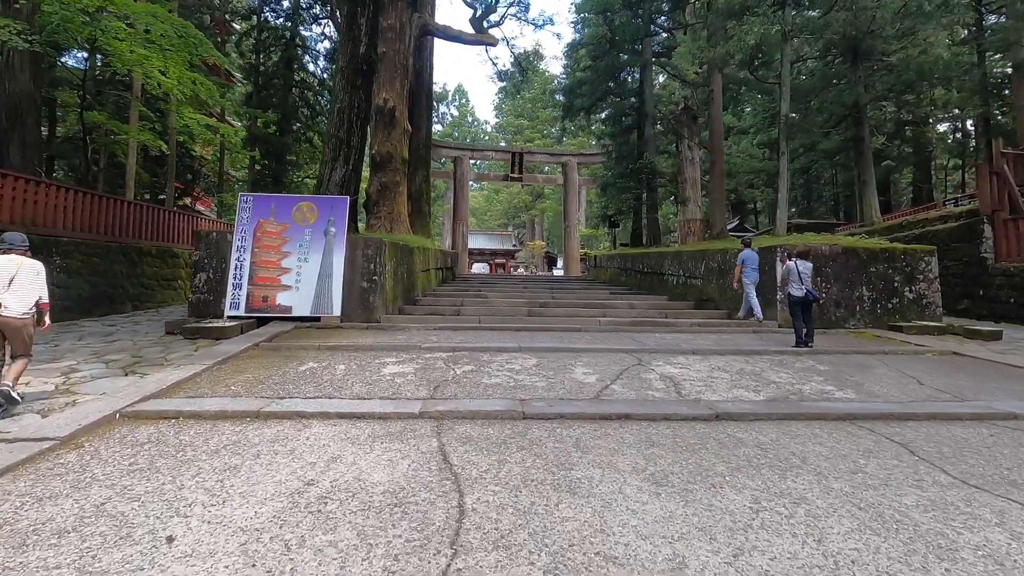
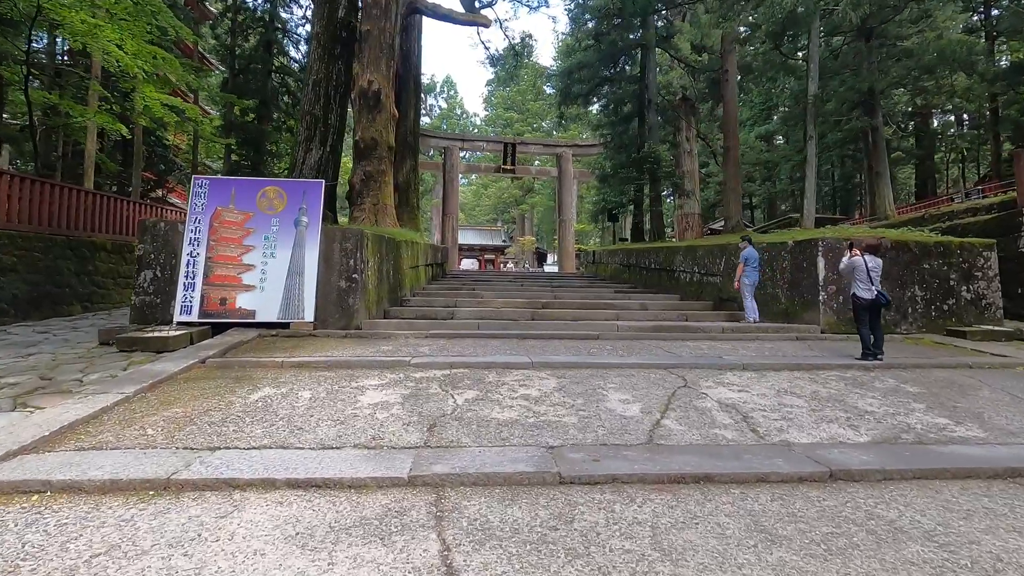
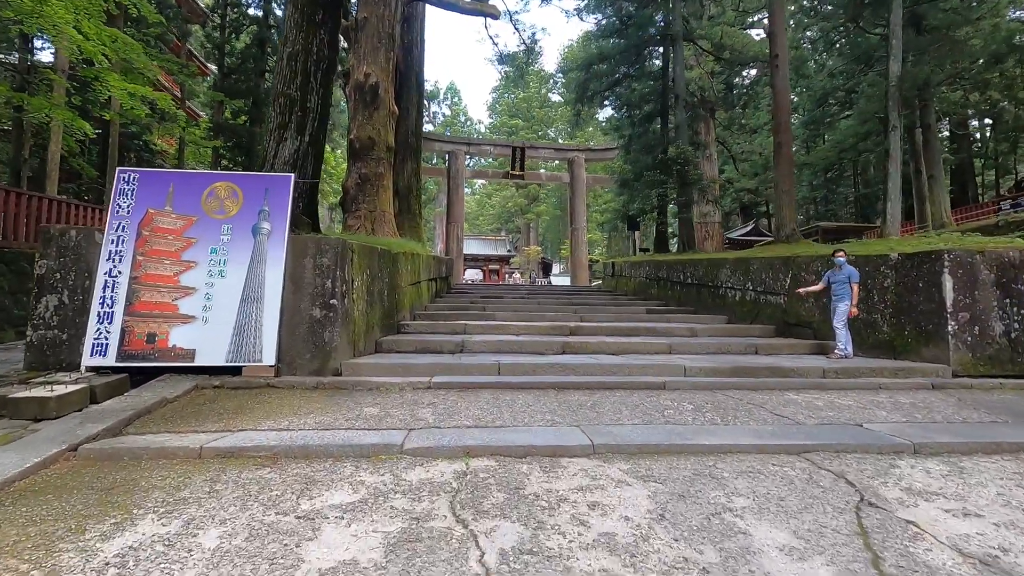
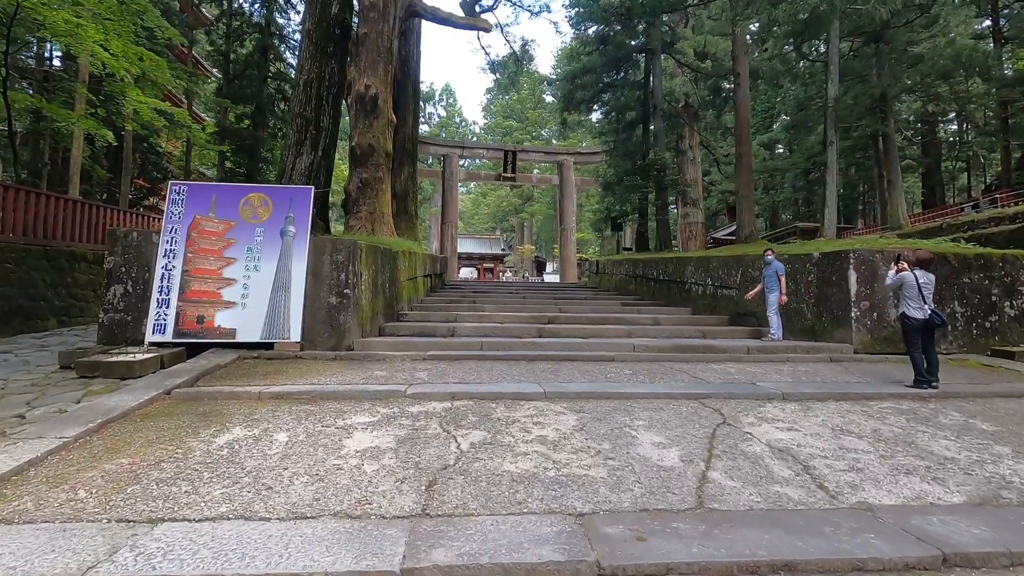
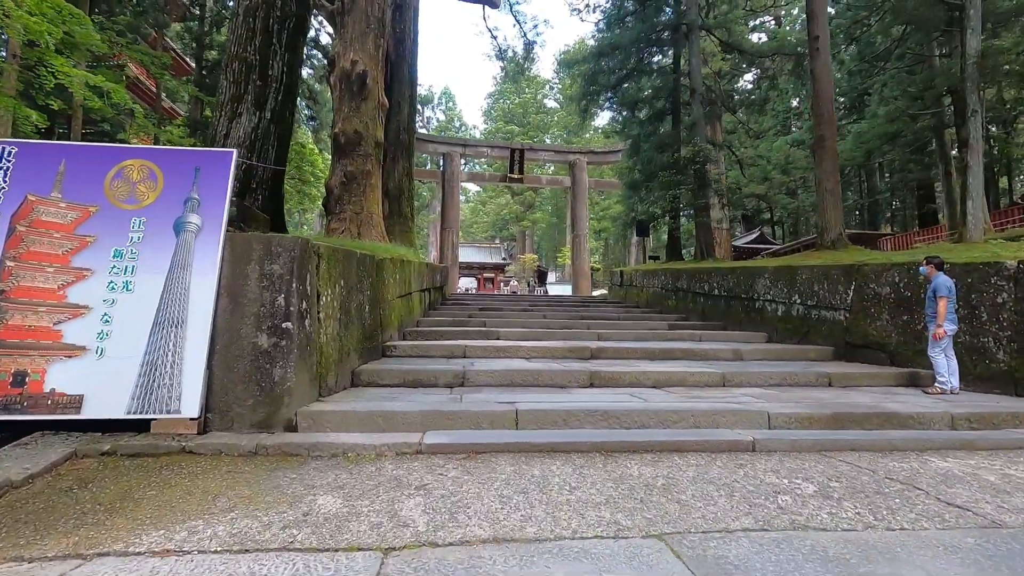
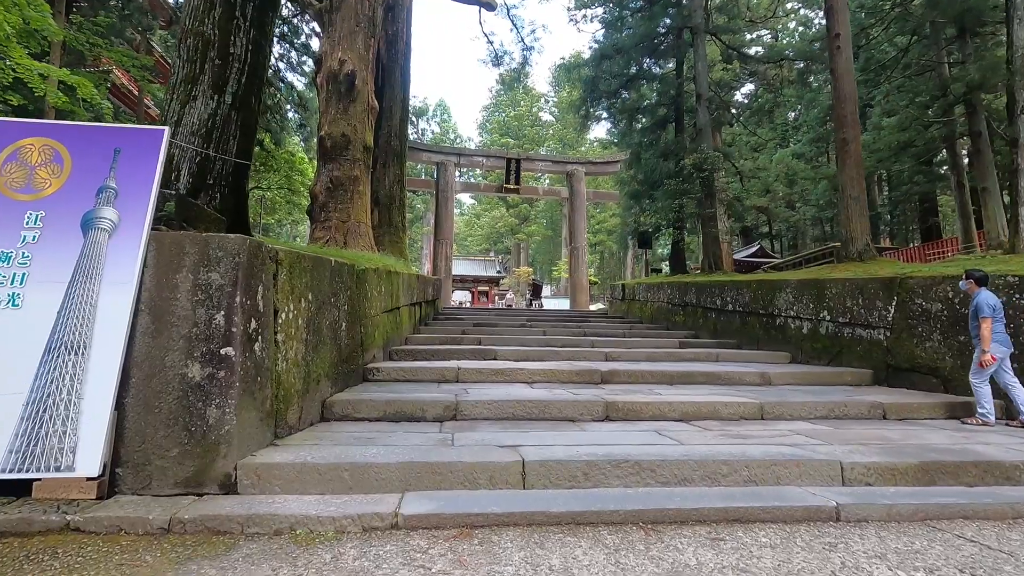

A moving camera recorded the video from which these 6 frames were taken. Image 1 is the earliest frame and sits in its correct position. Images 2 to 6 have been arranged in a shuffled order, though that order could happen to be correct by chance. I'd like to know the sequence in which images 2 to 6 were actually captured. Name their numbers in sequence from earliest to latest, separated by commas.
2, 4, 3, 5, 6
